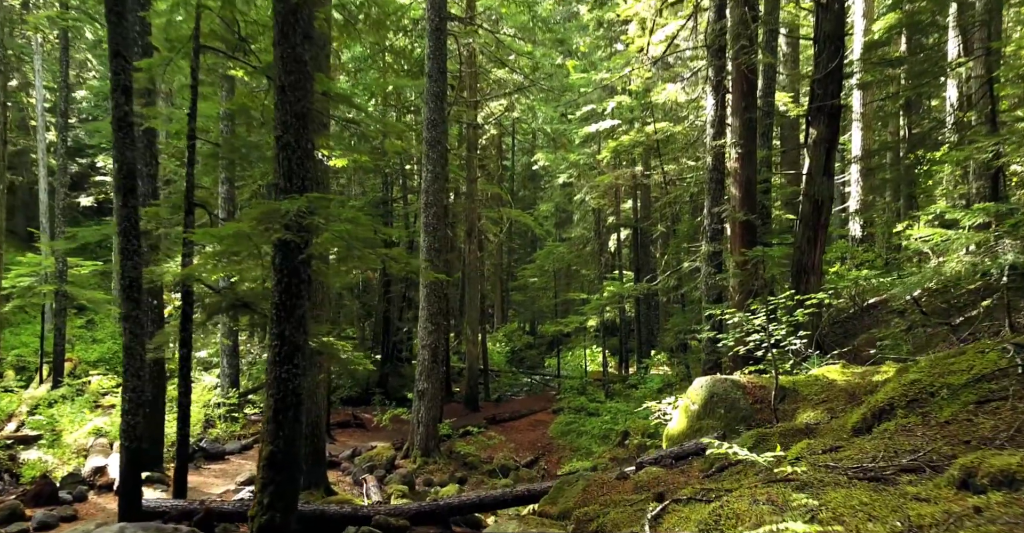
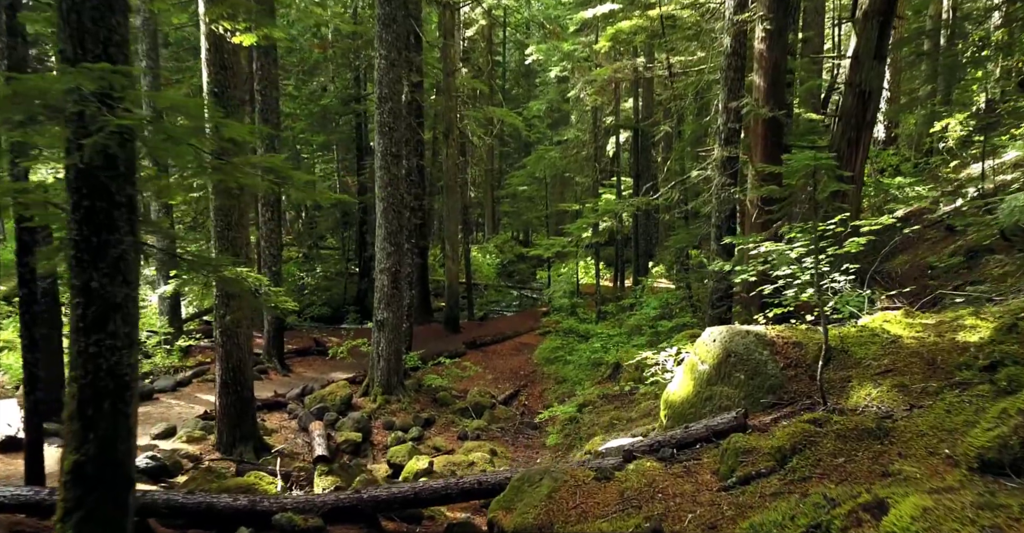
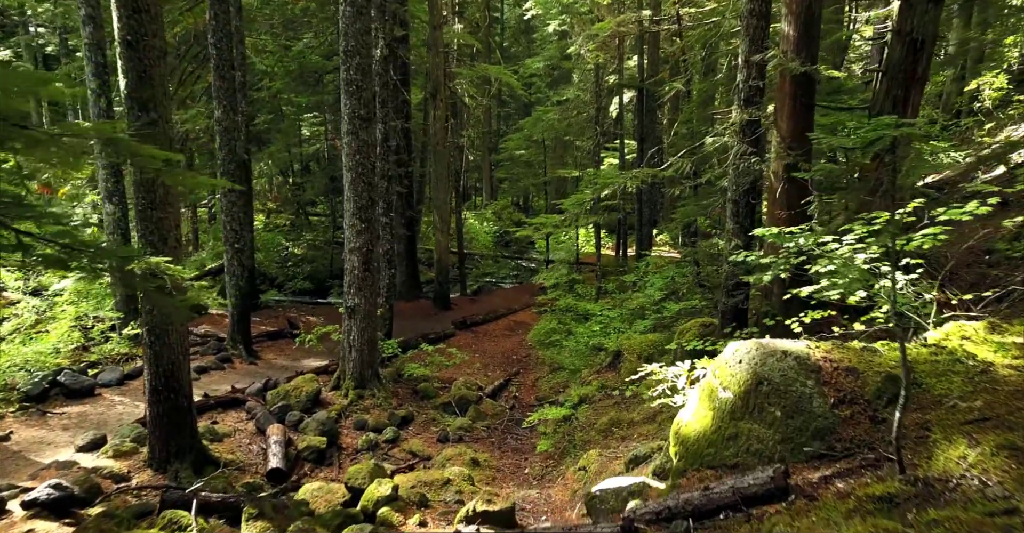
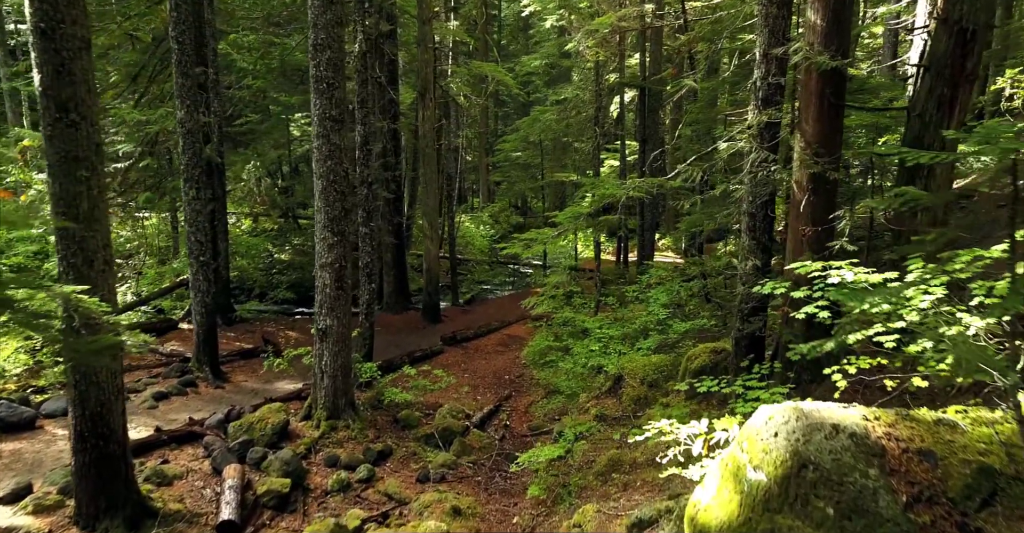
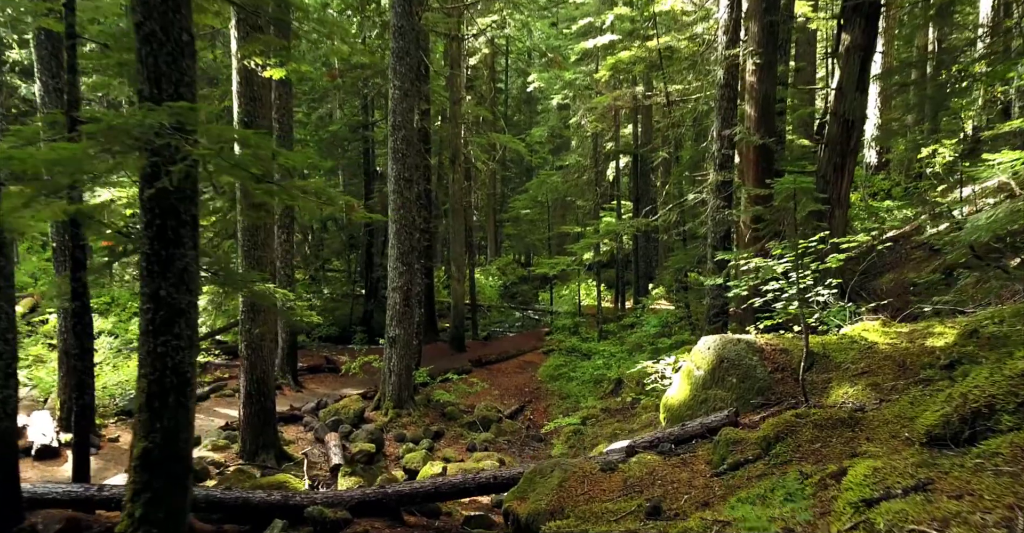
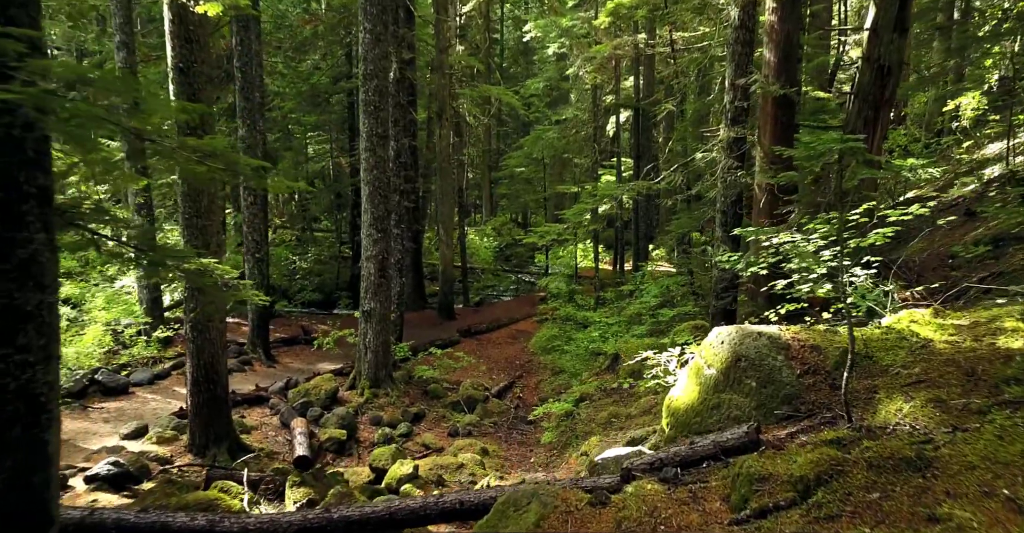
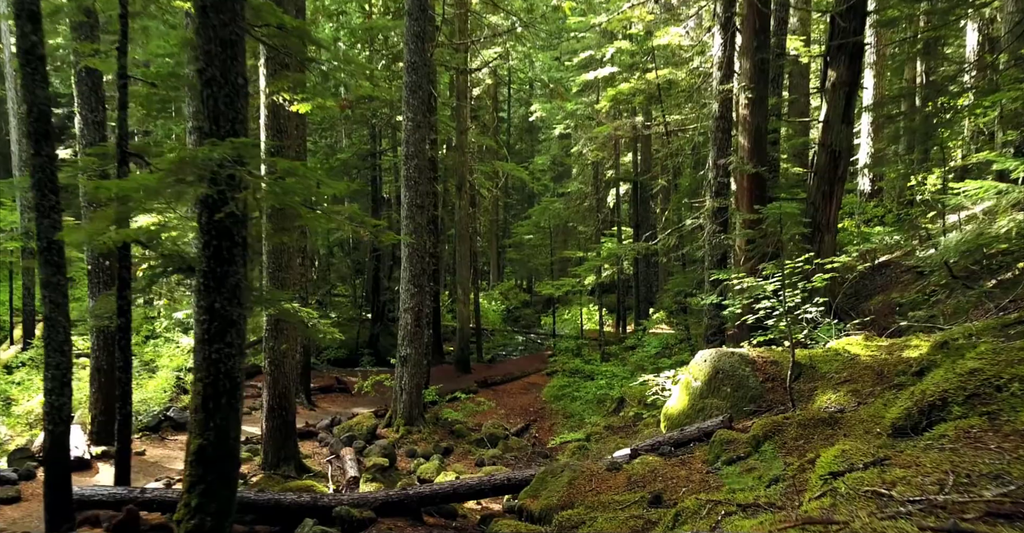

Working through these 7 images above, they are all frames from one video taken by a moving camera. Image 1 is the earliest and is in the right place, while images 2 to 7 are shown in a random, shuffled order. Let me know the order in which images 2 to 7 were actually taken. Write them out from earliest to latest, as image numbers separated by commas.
7, 5, 2, 6, 3, 4
